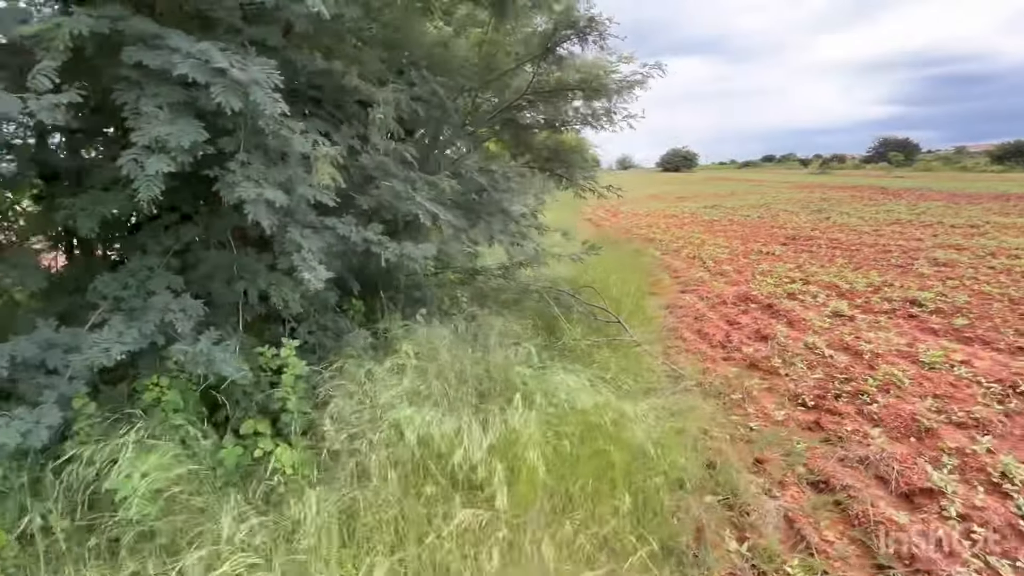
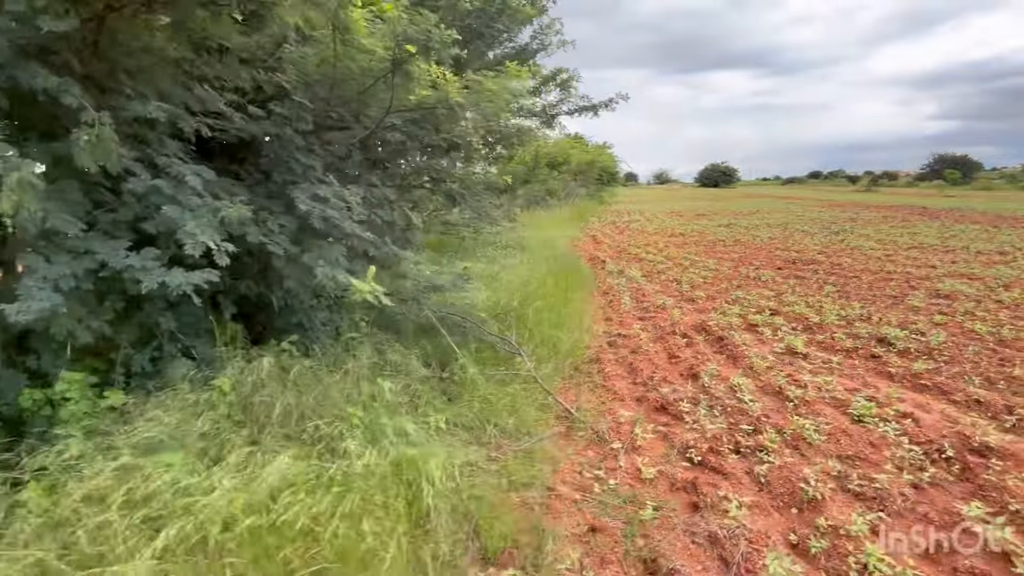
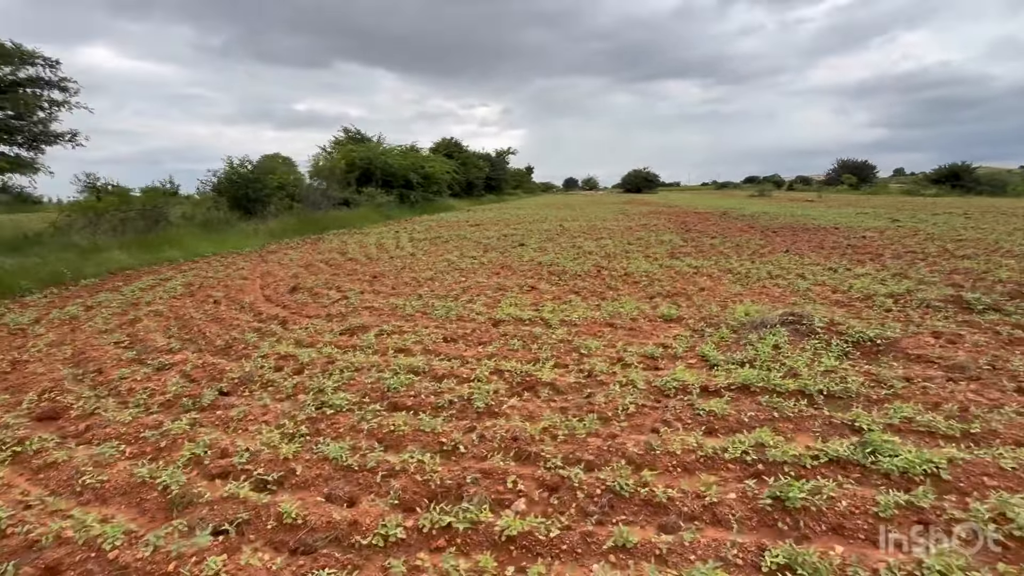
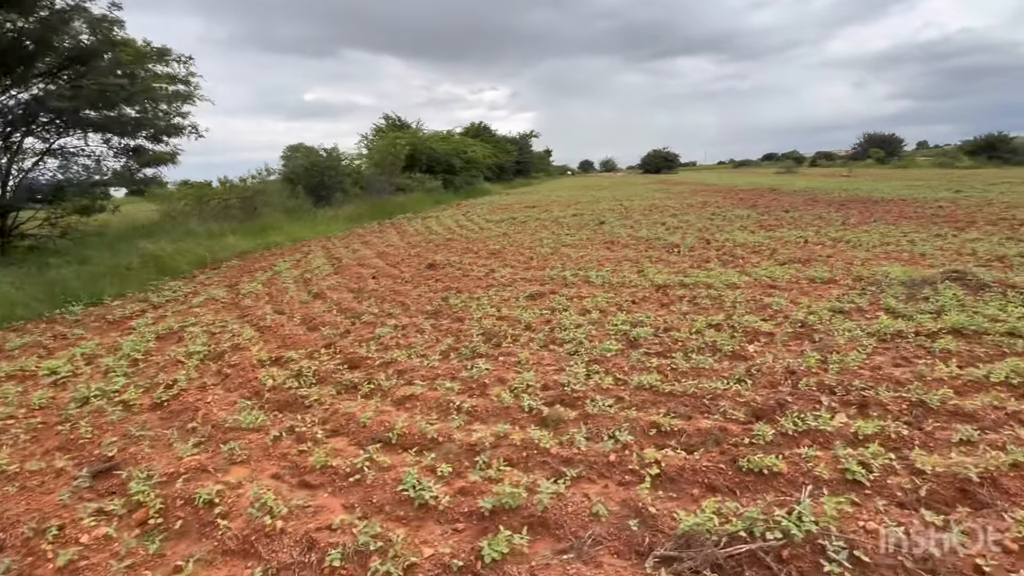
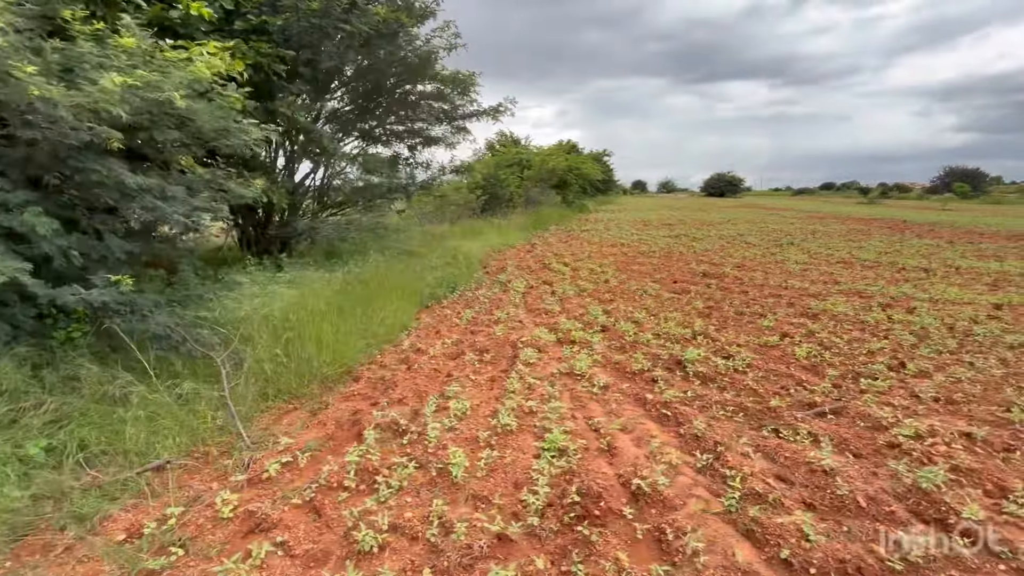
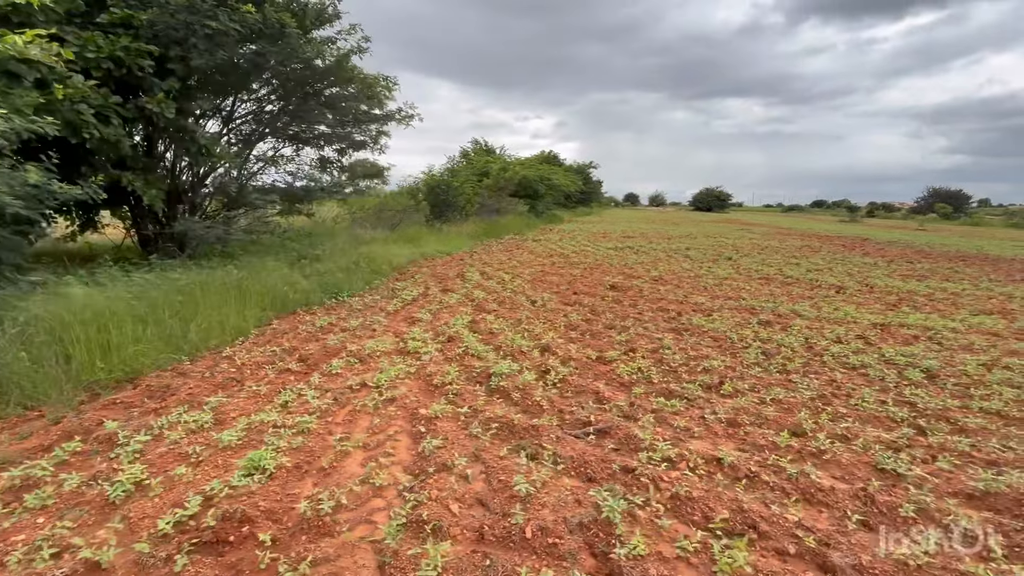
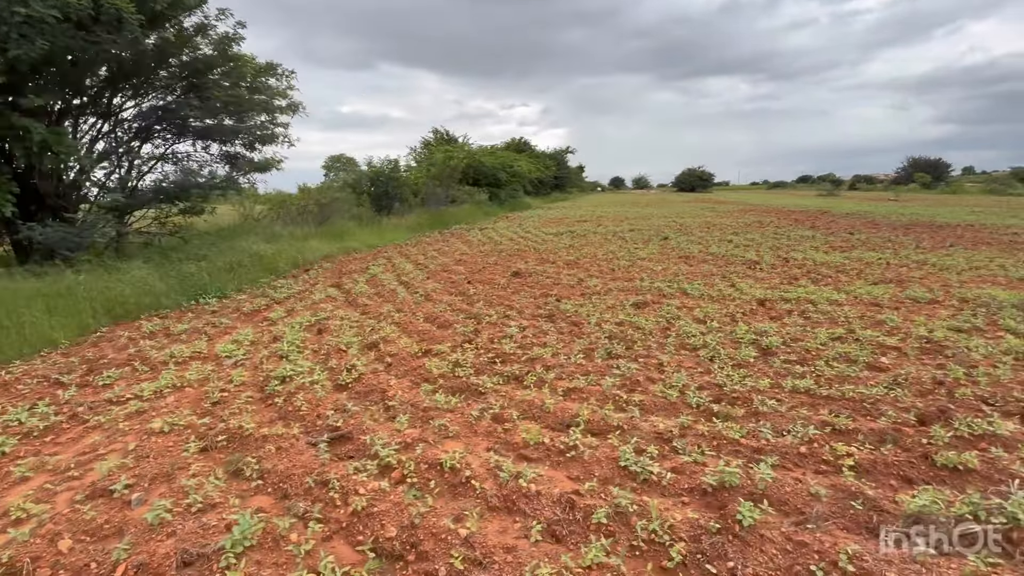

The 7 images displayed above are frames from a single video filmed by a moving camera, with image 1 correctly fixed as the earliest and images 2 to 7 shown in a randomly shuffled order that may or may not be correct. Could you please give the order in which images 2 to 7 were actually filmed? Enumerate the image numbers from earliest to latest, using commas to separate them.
2, 5, 6, 7, 4, 3
